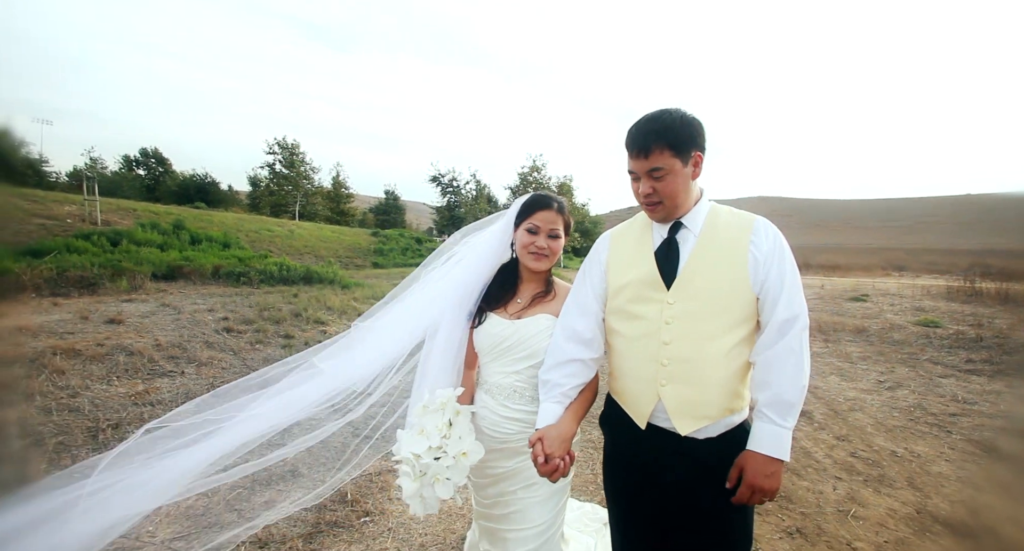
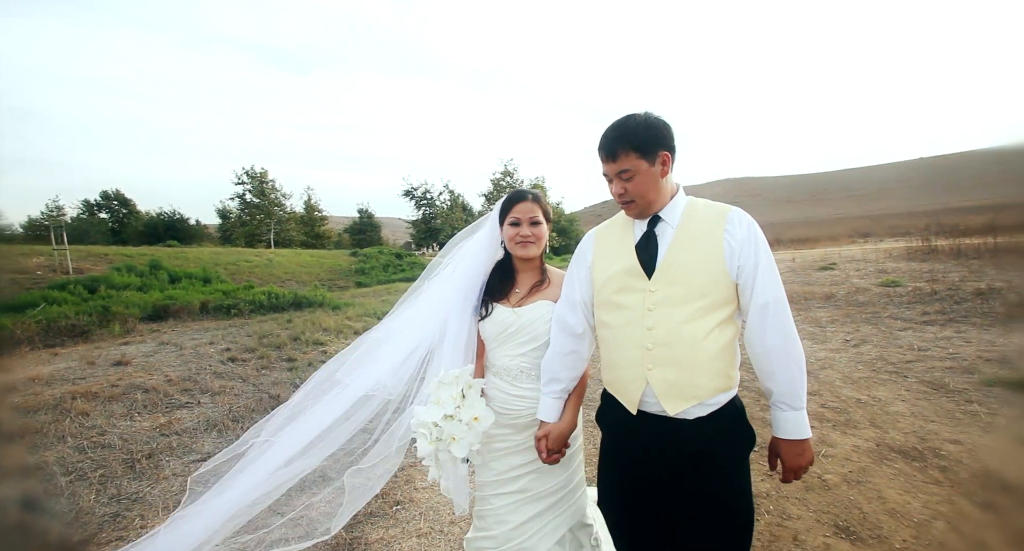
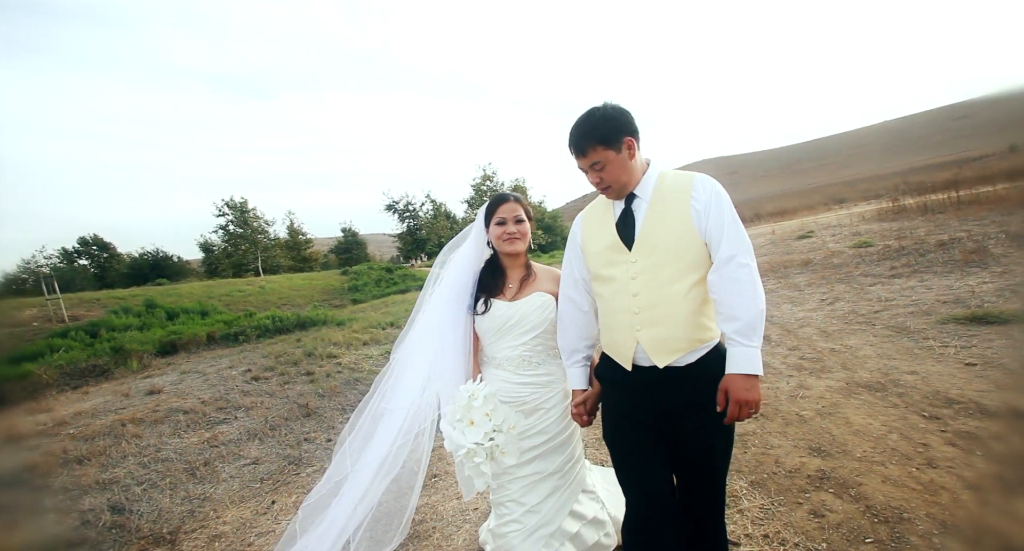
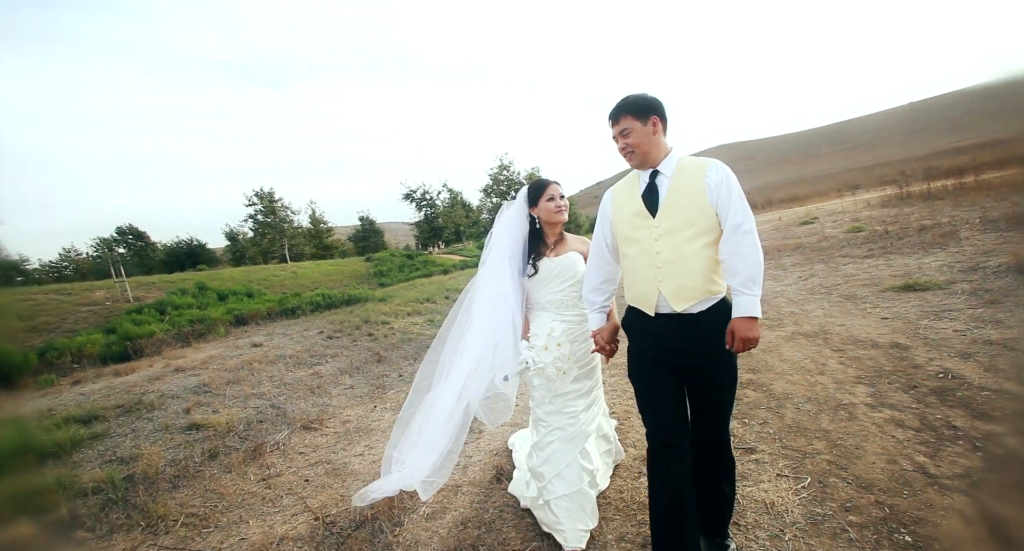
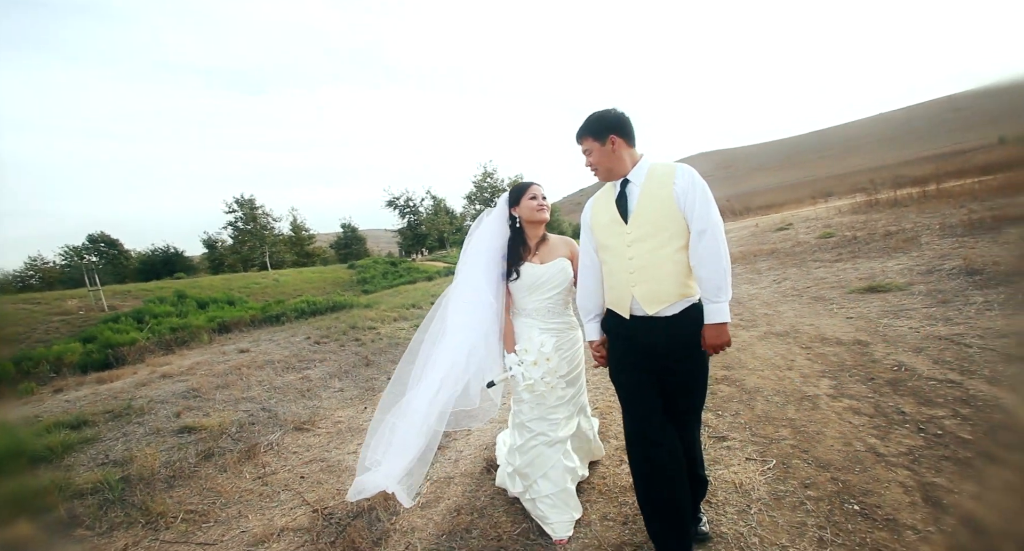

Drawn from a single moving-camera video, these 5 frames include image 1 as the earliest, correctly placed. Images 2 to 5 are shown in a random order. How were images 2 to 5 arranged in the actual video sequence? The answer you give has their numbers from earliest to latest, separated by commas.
2, 3, 4, 5
